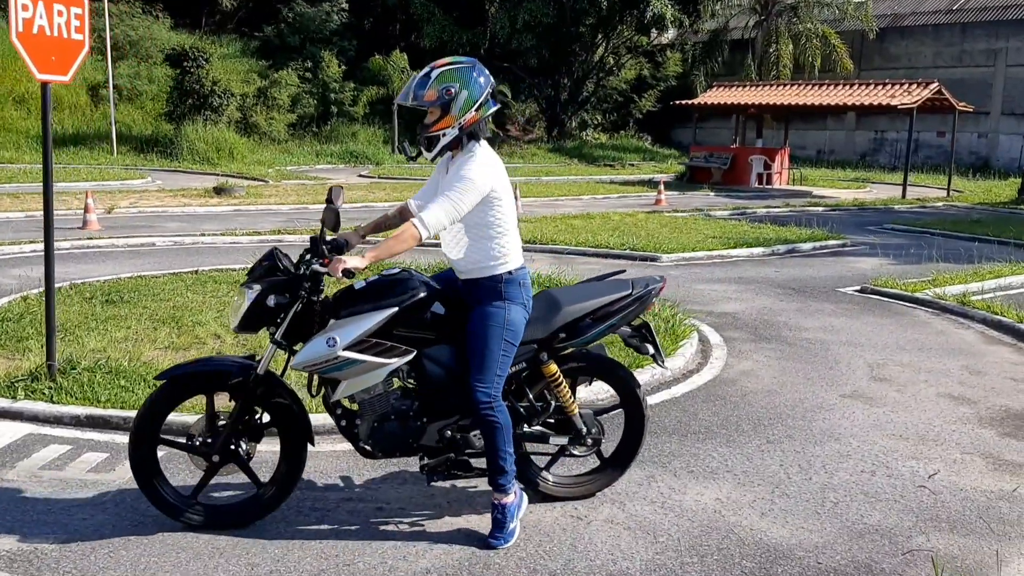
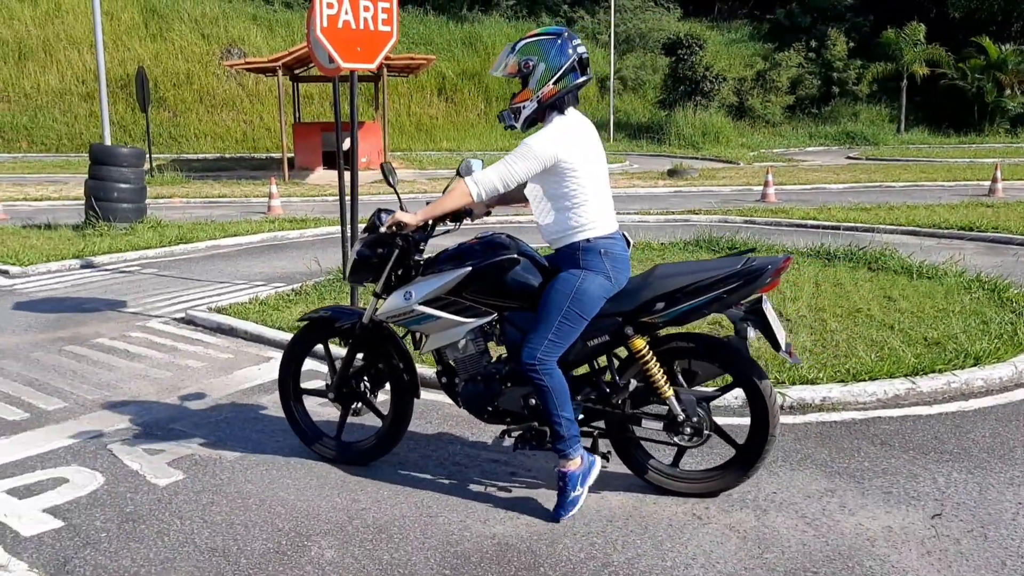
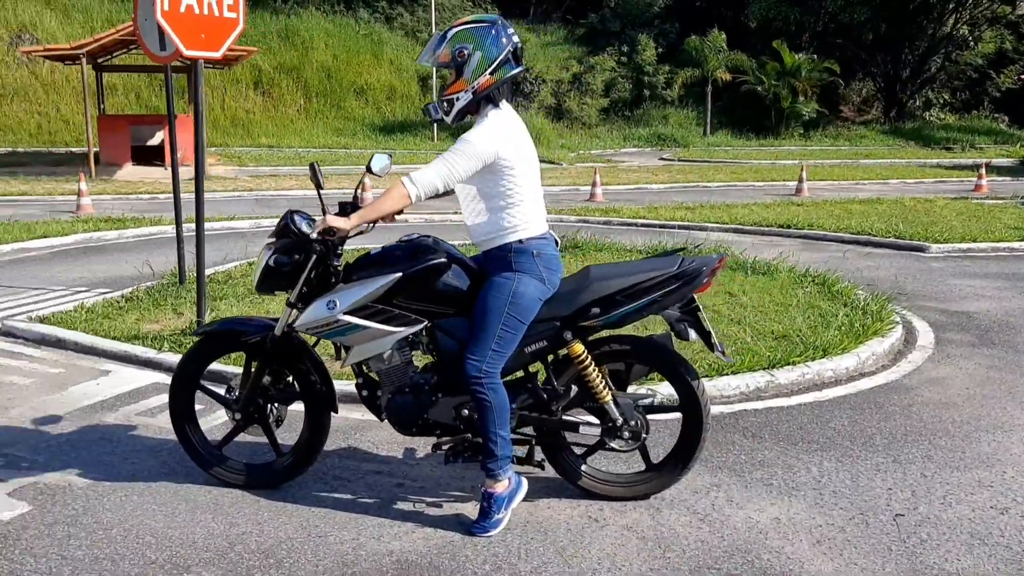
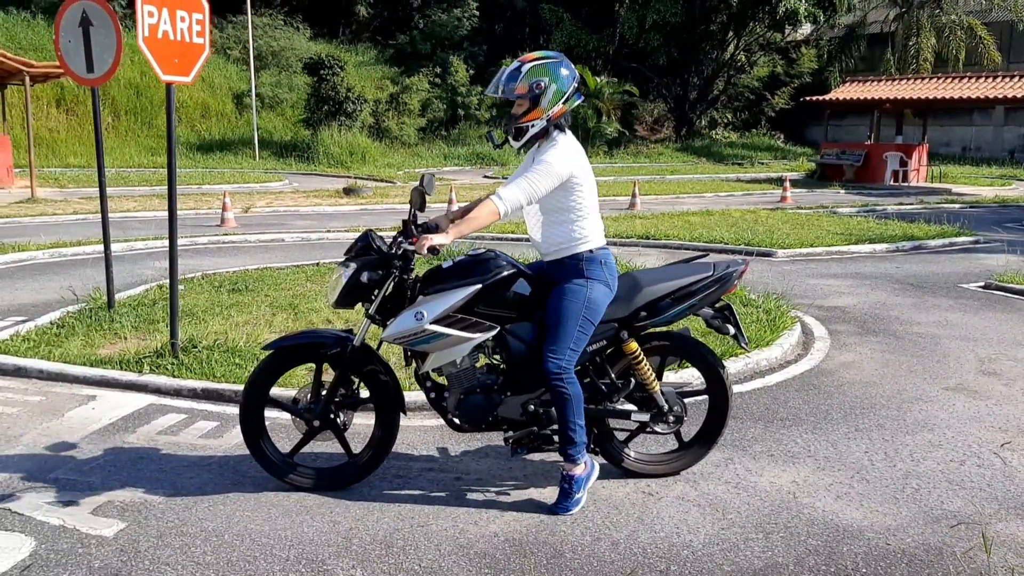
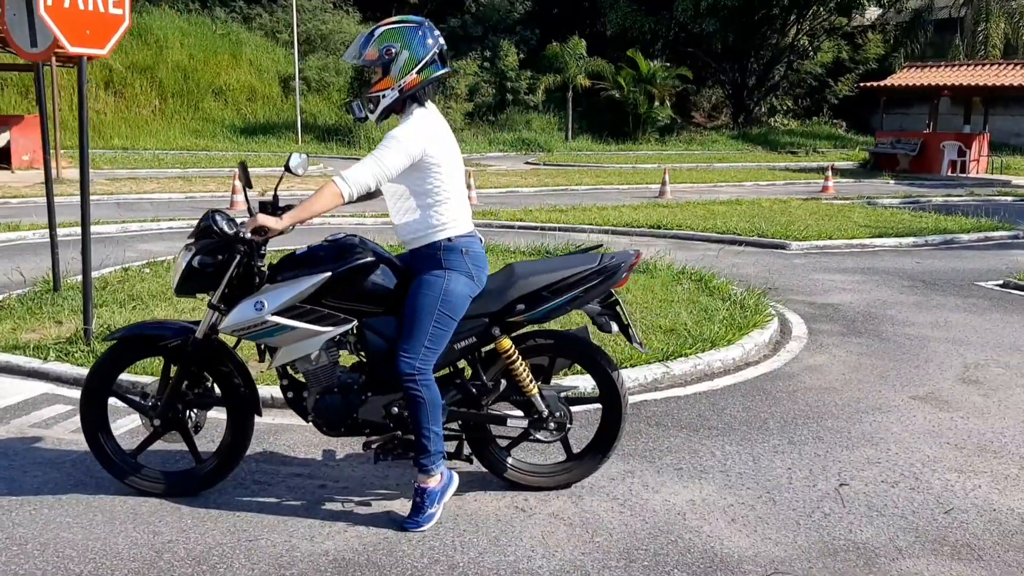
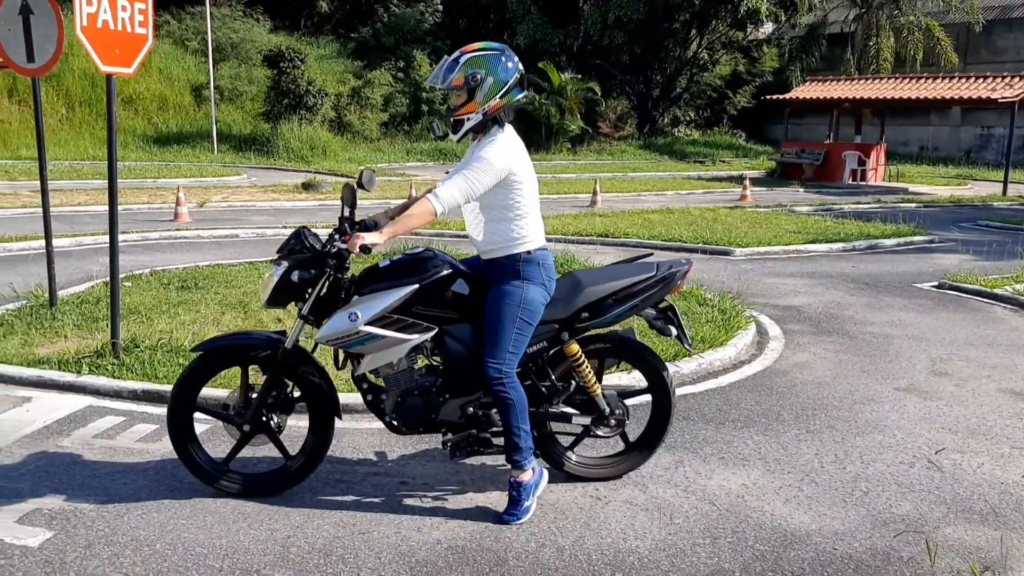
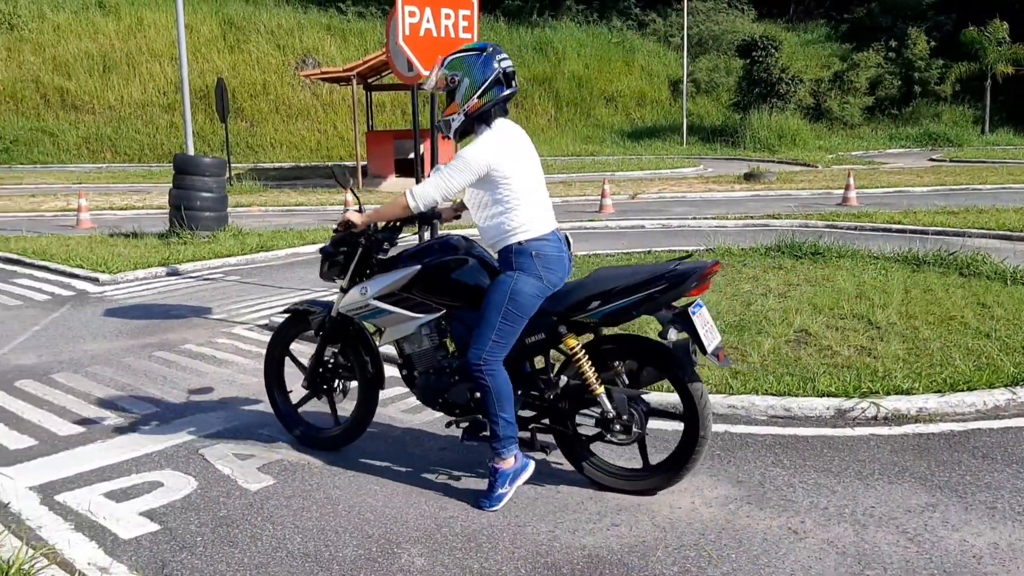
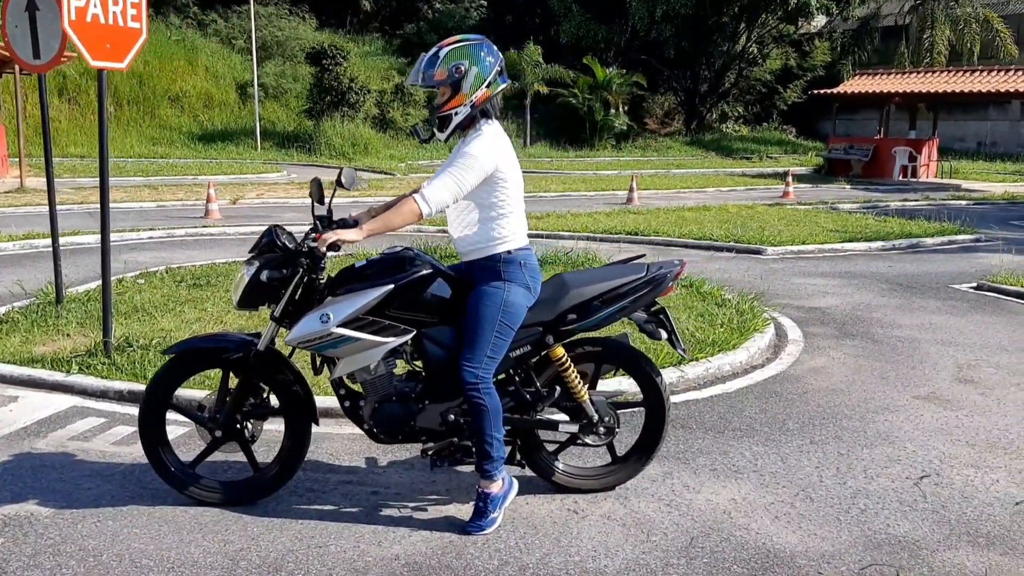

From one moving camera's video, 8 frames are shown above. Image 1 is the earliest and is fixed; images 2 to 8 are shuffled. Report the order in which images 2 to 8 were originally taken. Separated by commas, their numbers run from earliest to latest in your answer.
6, 4, 8, 5, 3, 2, 7
